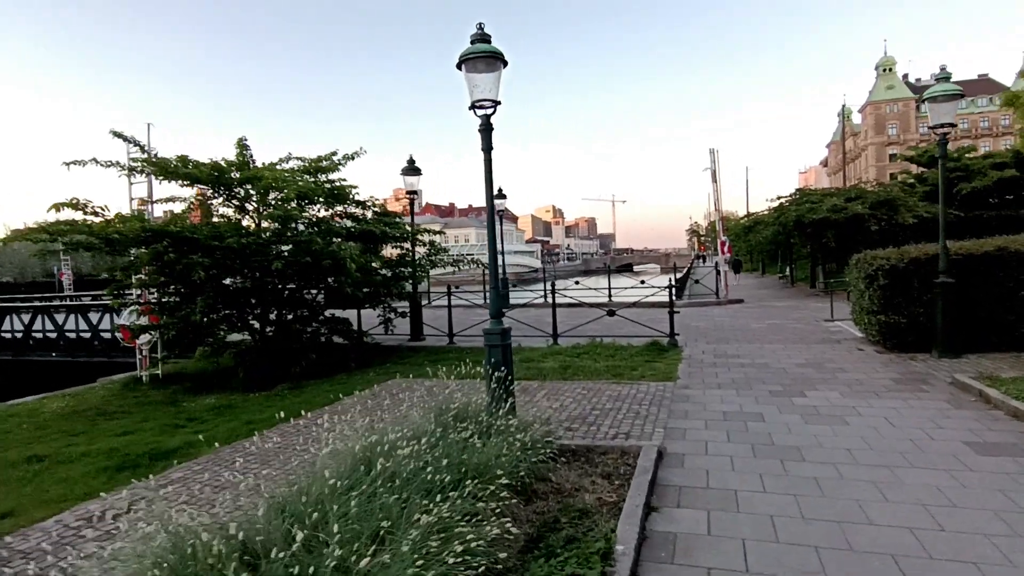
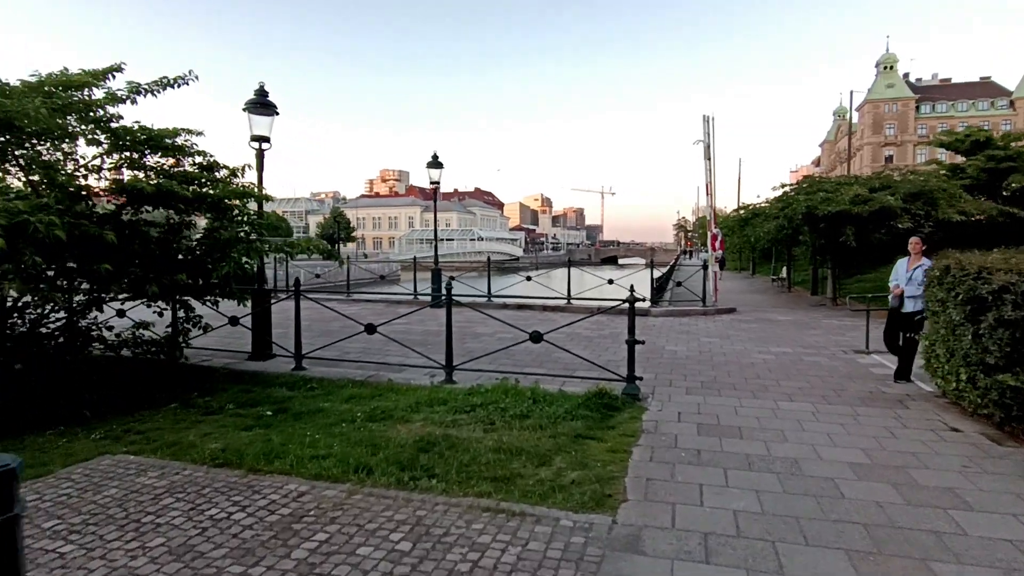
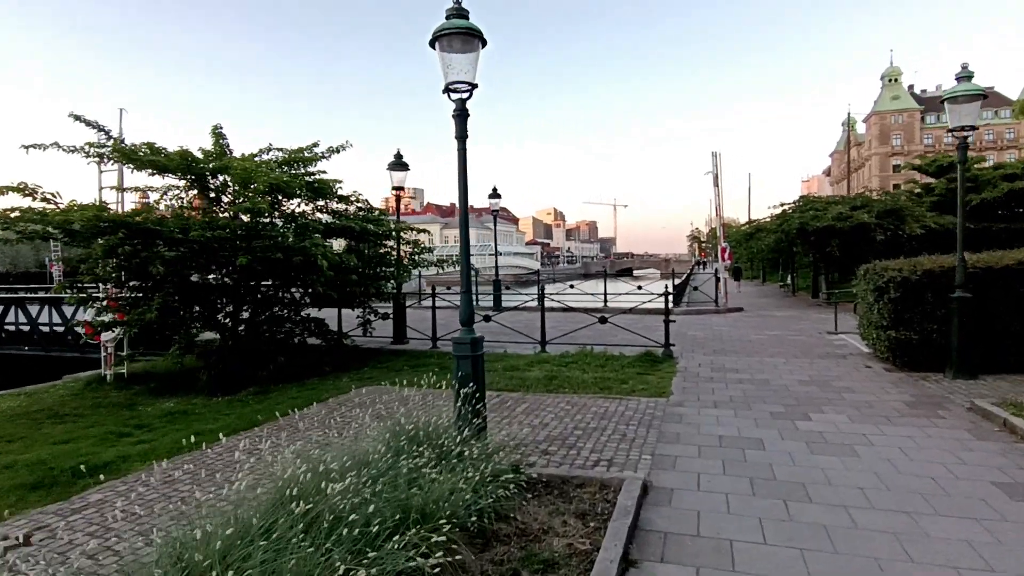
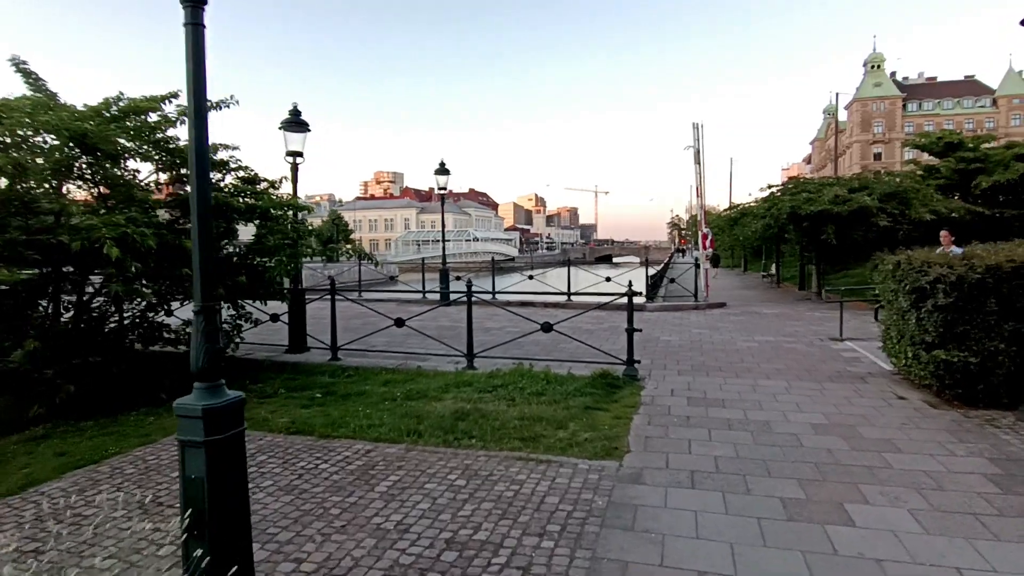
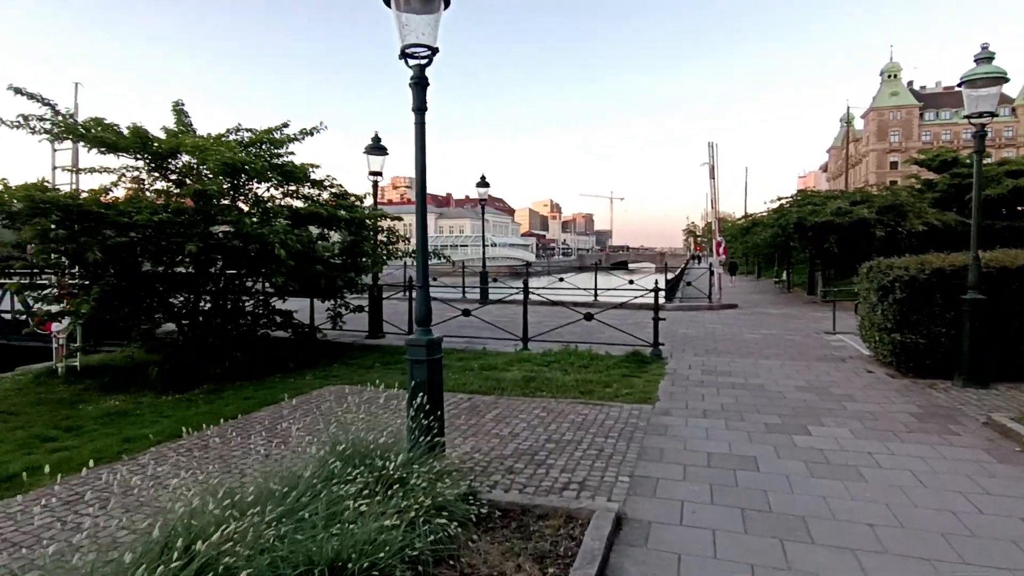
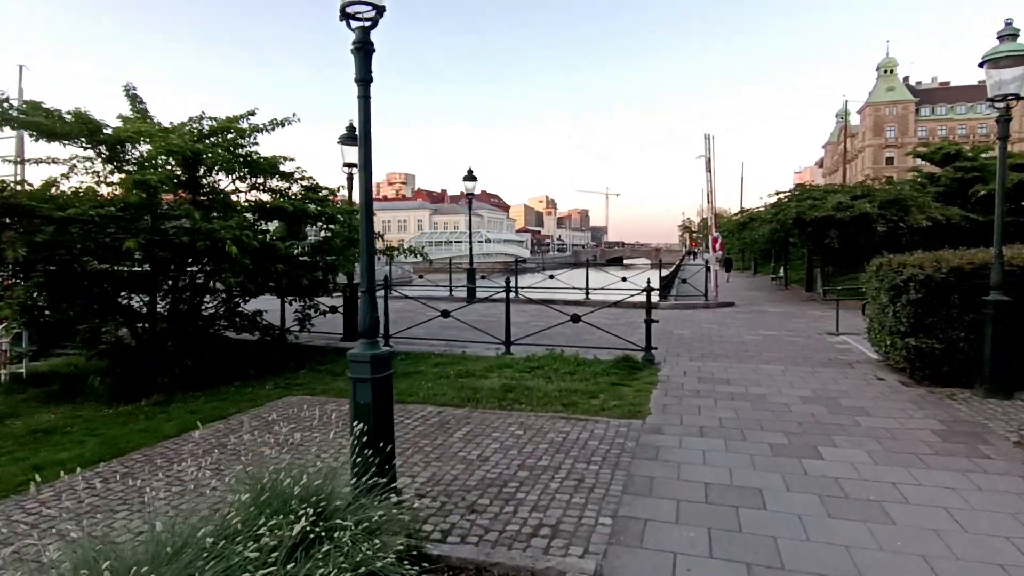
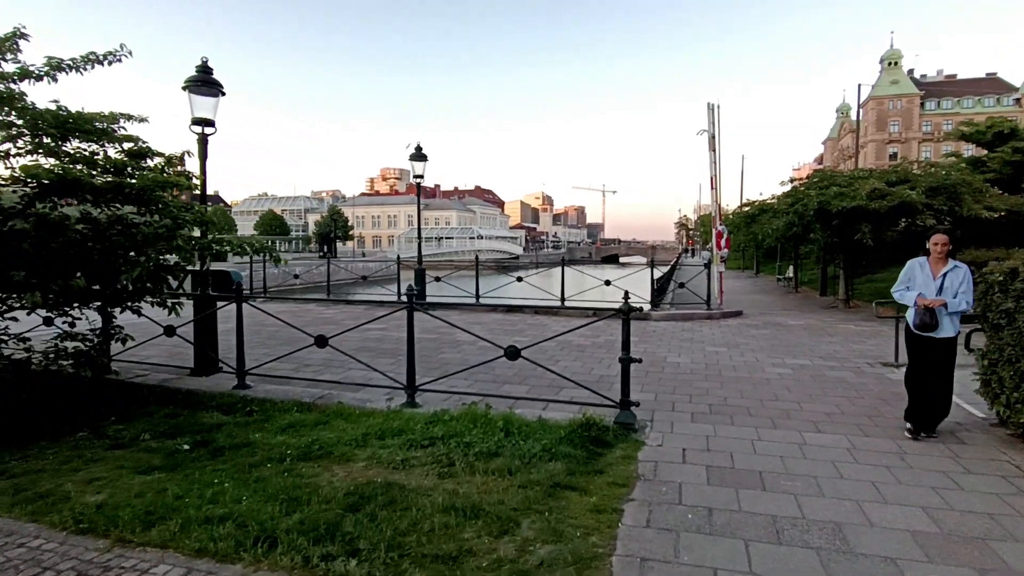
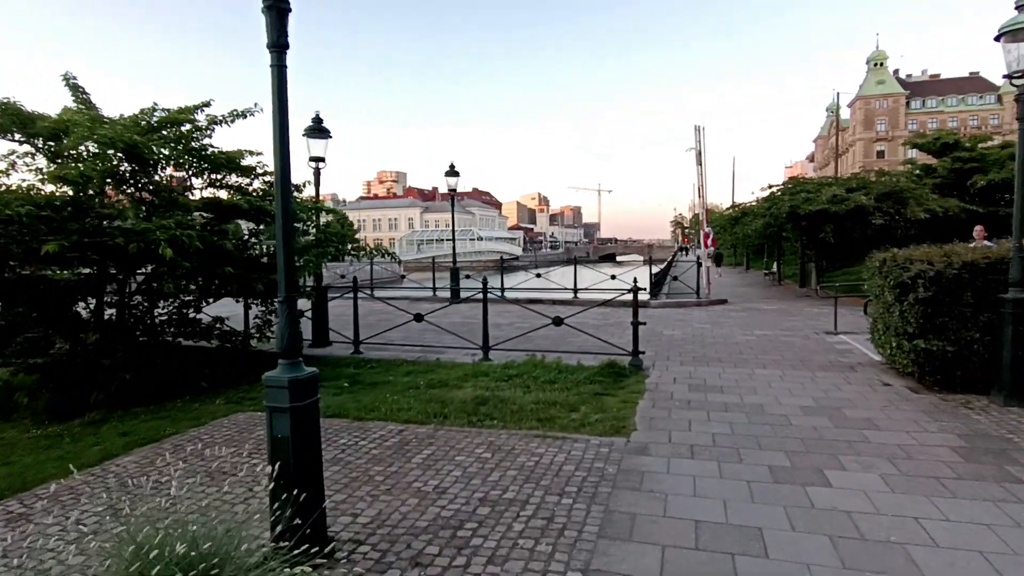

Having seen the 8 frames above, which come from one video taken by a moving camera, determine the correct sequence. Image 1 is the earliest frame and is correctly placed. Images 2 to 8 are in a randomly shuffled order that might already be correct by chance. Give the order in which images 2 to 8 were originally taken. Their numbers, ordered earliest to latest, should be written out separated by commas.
3, 5, 6, 8, 4, 2, 7
